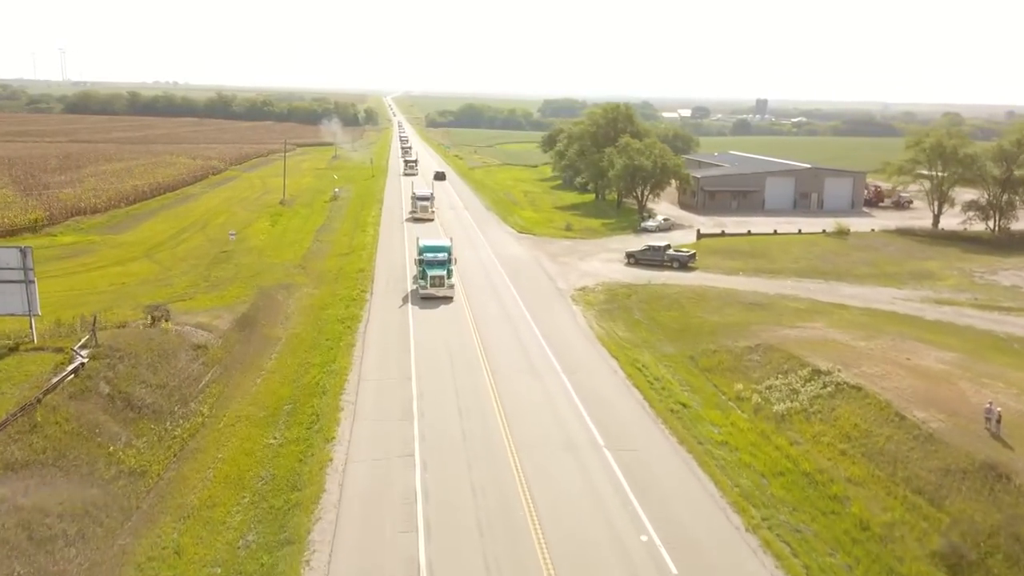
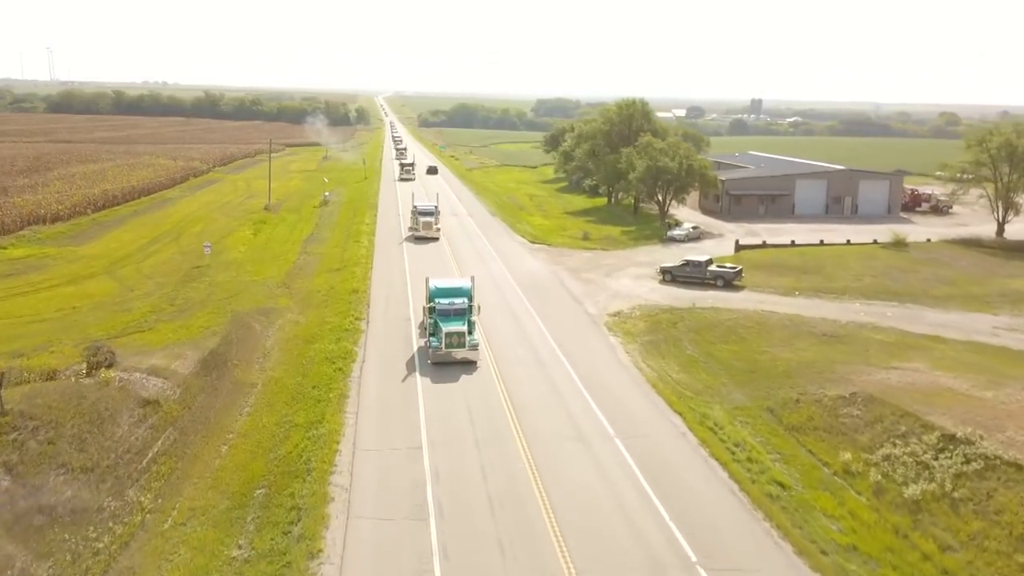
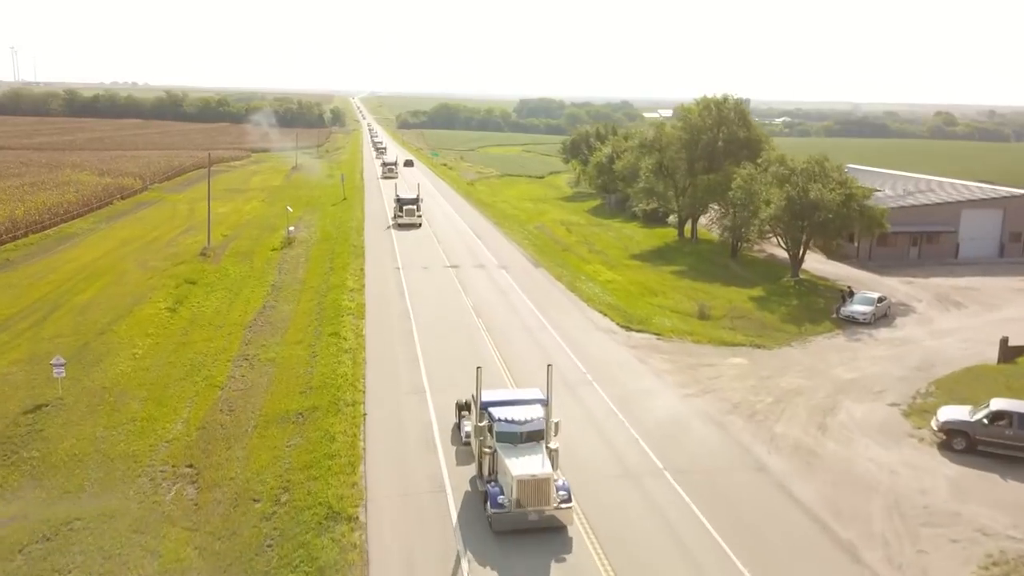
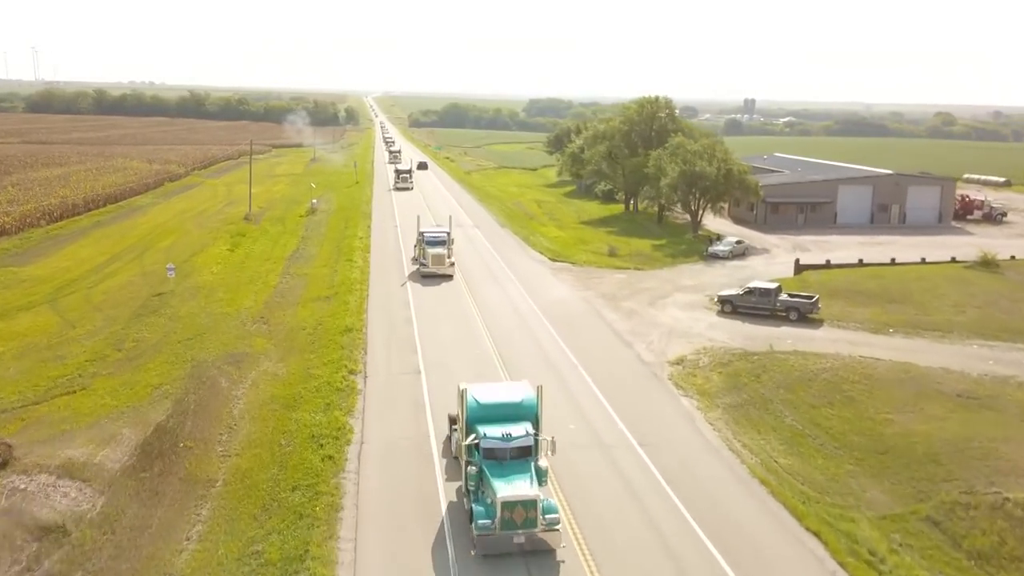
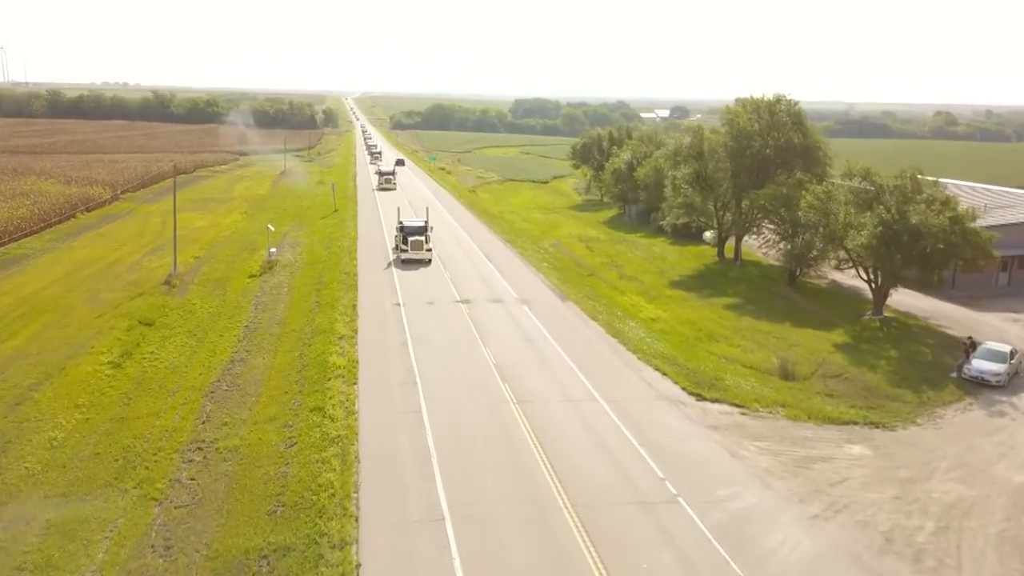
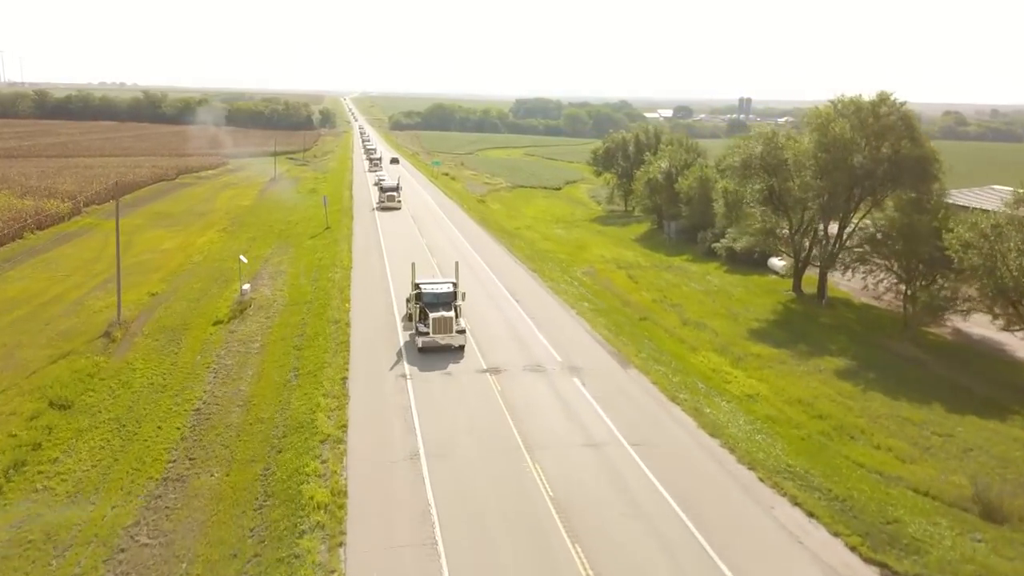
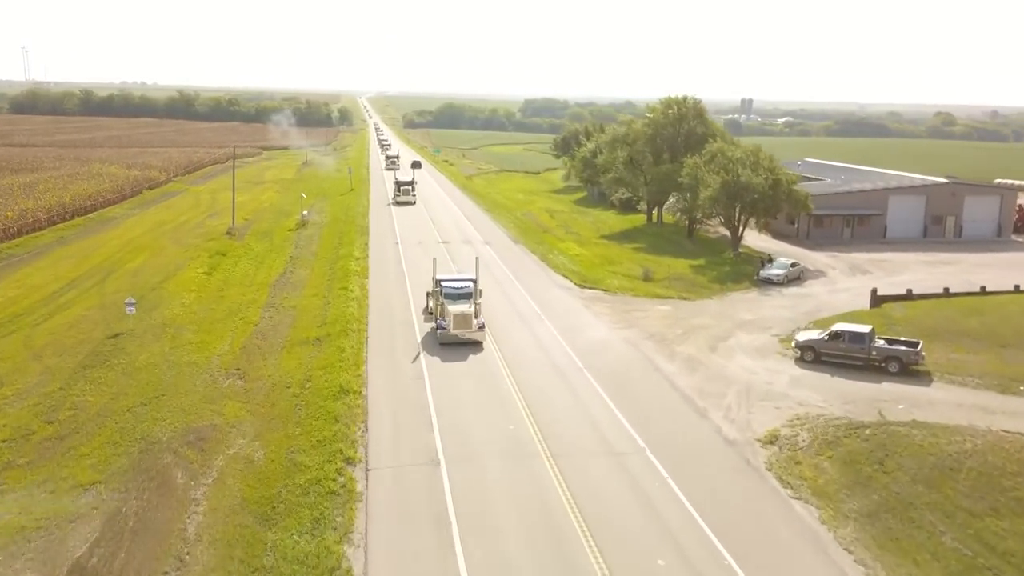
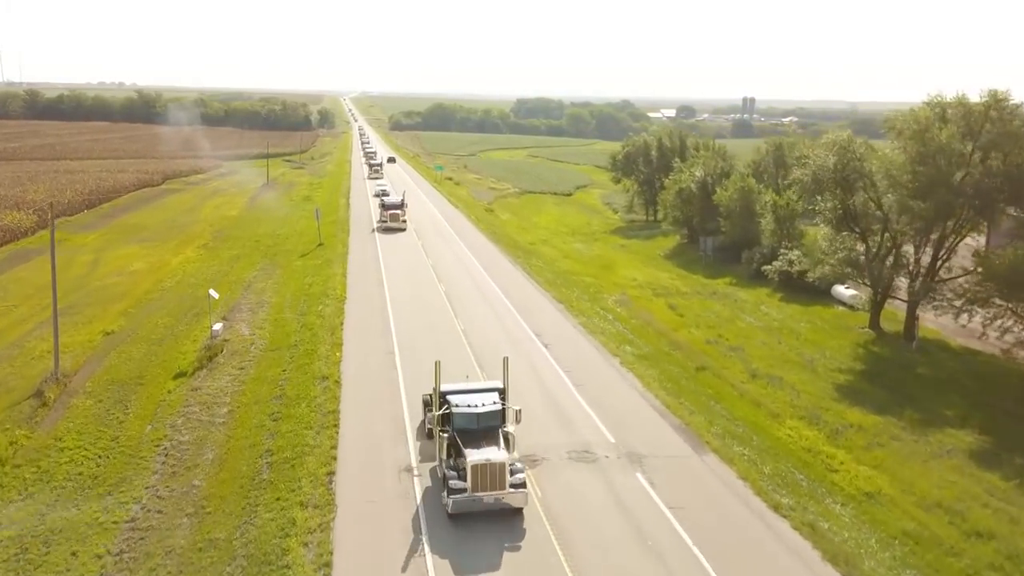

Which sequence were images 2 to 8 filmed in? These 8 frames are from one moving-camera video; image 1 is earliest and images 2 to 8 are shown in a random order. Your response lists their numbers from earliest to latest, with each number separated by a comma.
2, 4, 7, 3, 5, 6, 8
